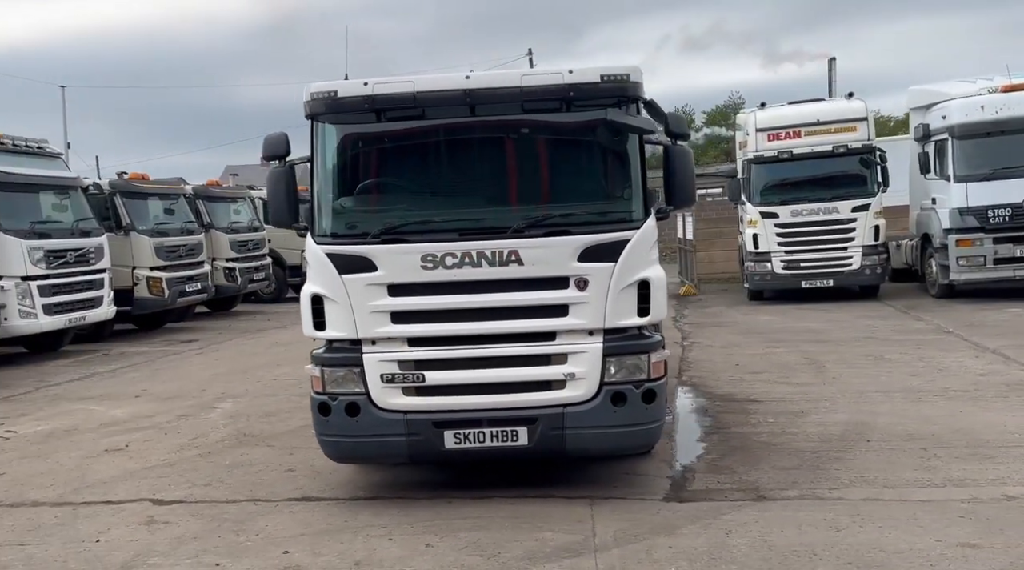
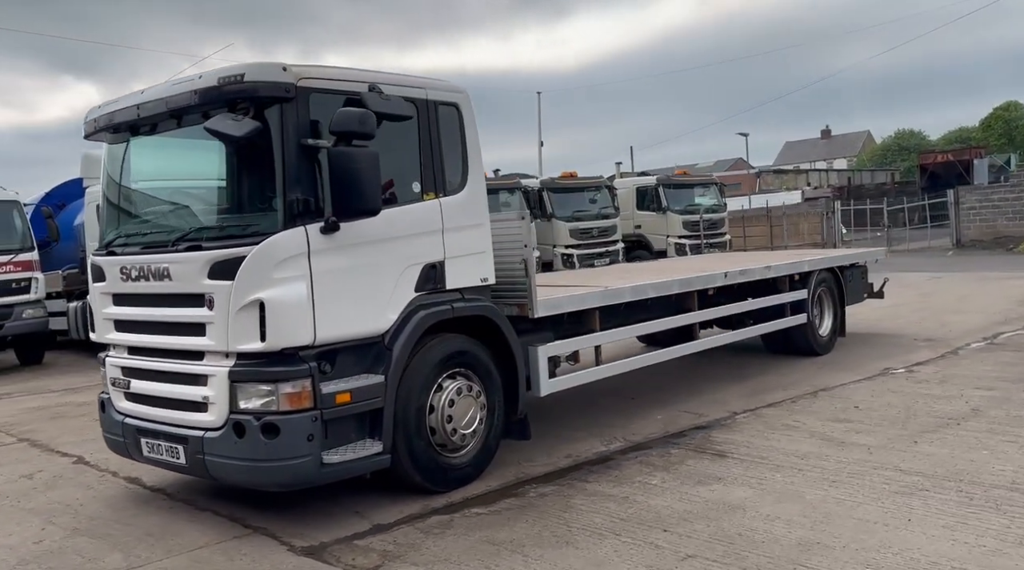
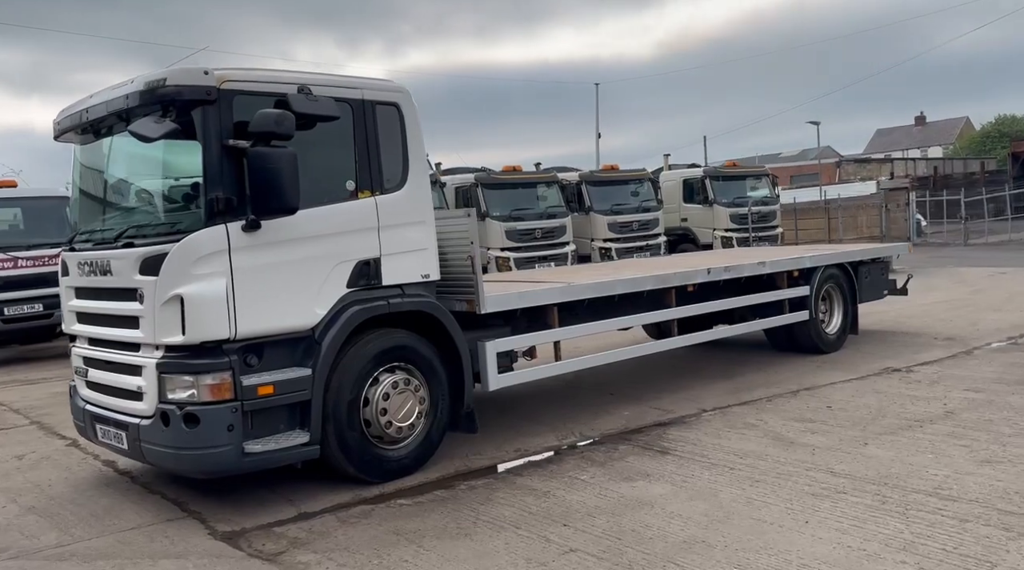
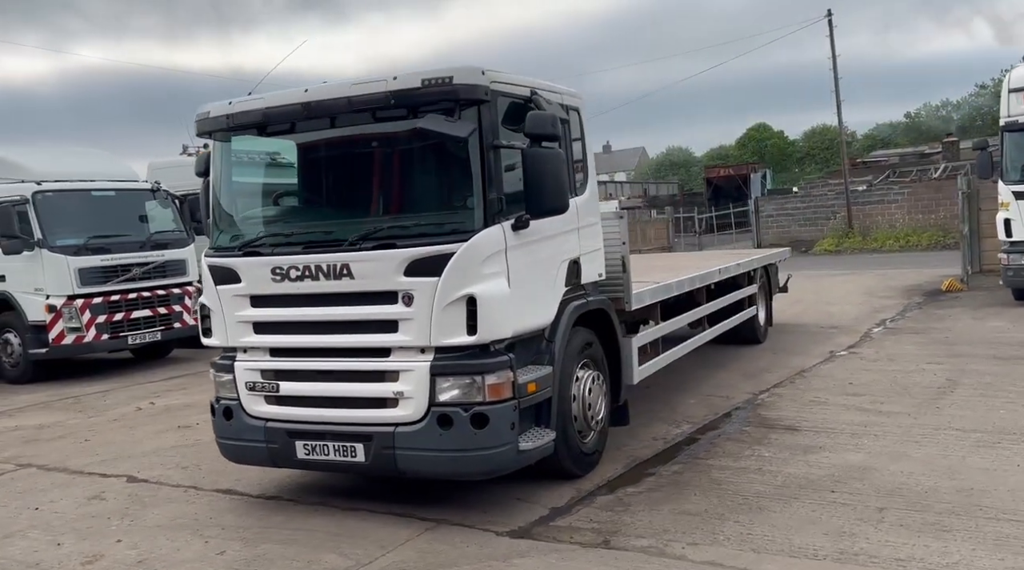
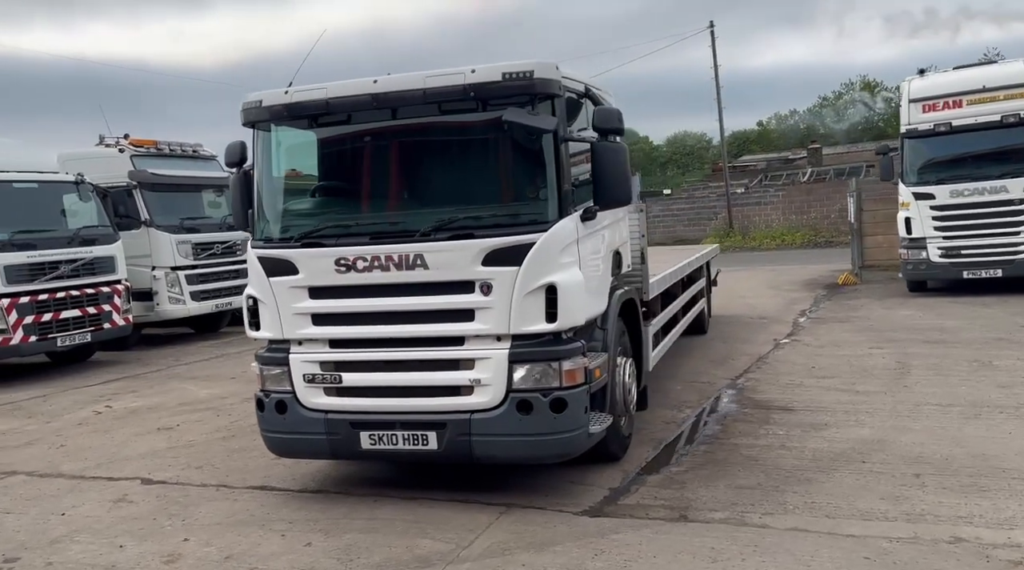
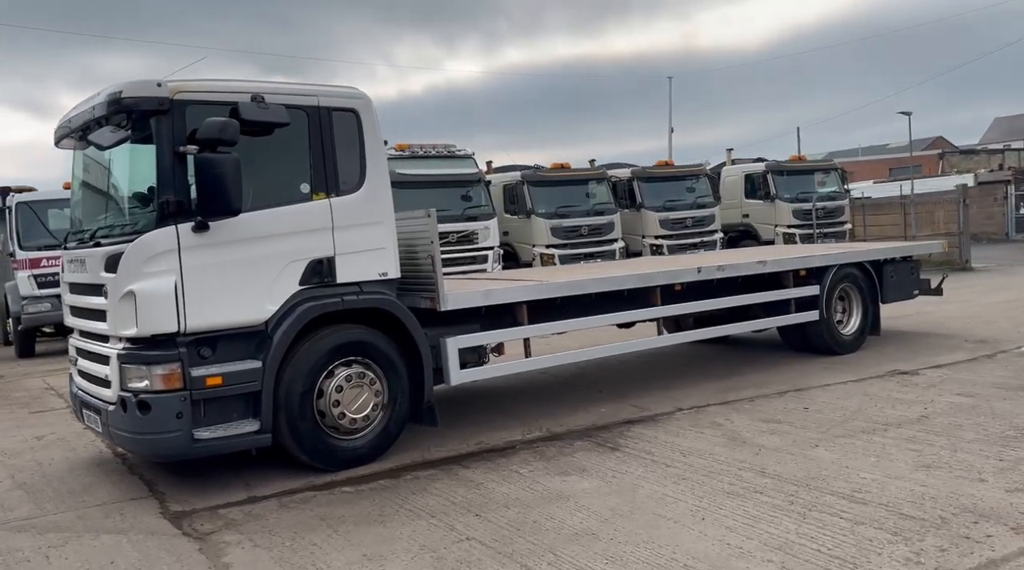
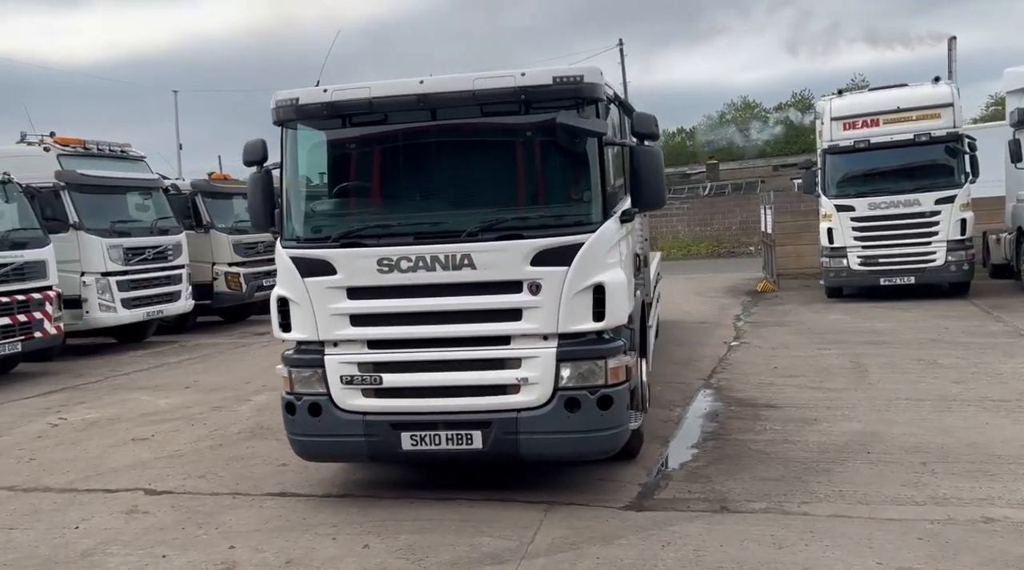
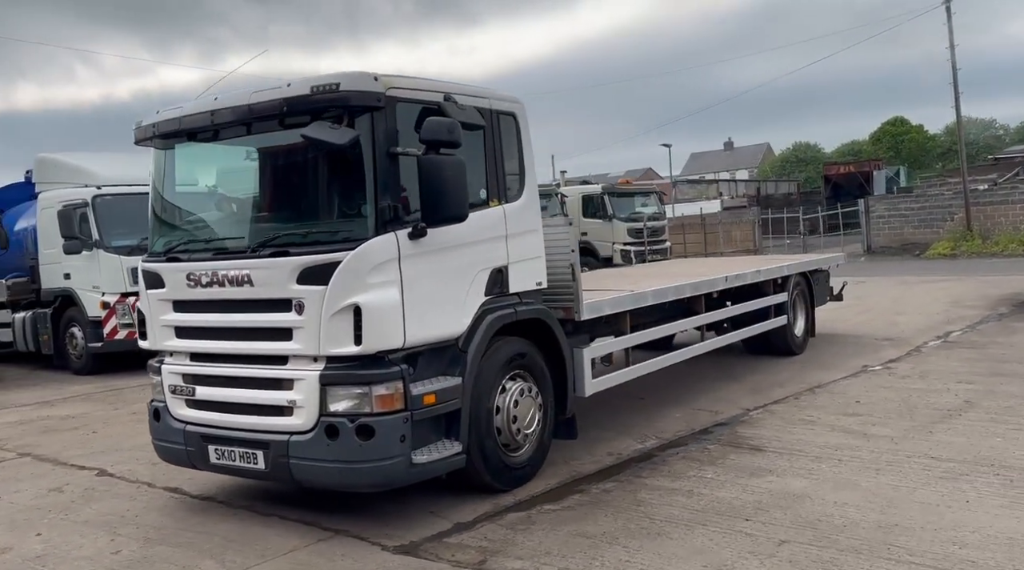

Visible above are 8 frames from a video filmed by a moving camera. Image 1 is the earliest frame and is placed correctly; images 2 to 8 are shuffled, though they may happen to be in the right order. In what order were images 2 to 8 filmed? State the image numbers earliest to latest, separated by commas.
7, 5, 4, 8, 2, 3, 6
